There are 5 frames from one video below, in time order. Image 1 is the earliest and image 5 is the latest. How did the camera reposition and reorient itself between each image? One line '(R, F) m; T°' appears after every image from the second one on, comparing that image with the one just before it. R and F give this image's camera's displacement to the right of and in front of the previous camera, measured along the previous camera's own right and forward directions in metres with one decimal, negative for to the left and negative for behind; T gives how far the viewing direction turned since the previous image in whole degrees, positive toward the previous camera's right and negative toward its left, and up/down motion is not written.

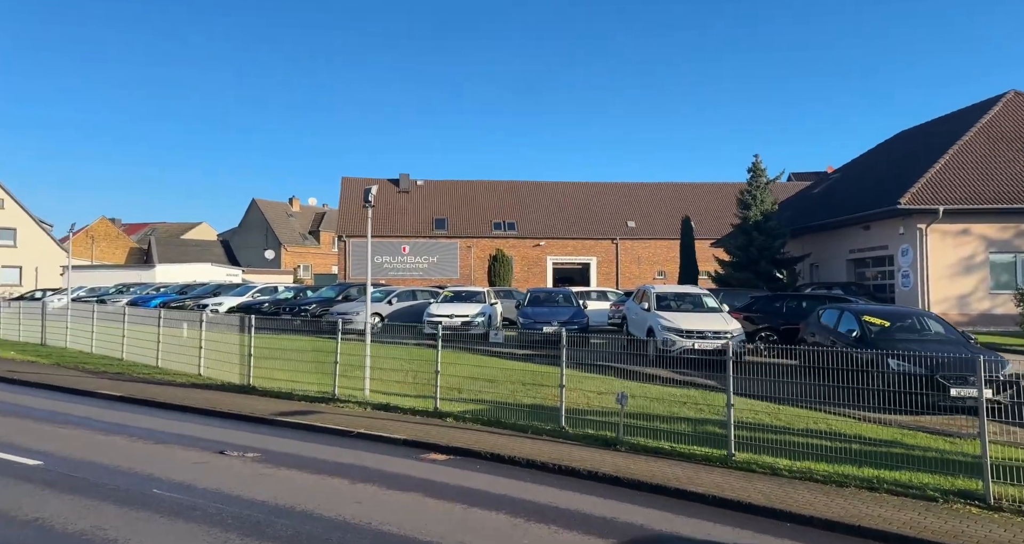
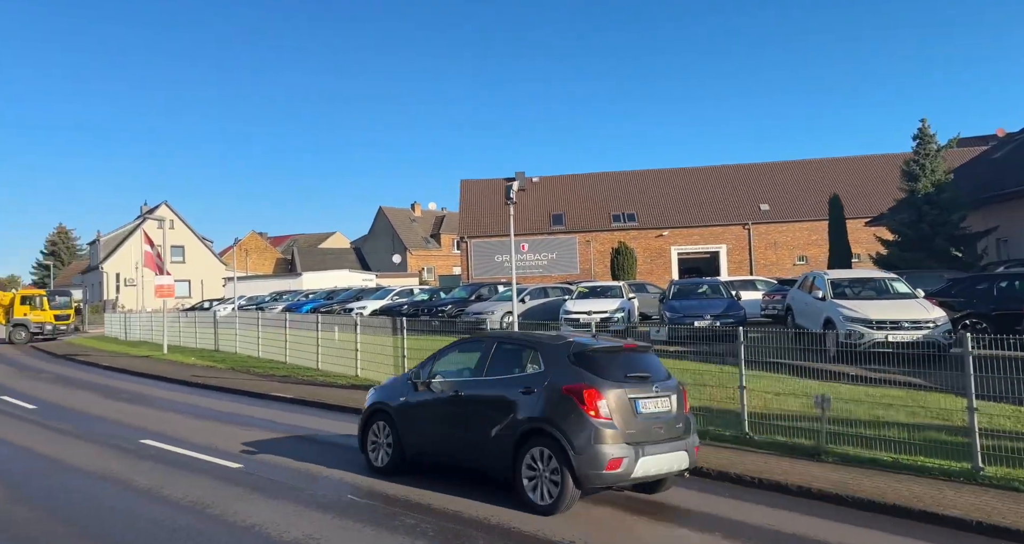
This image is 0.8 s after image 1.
(-0.2, +0.1) m; -11°
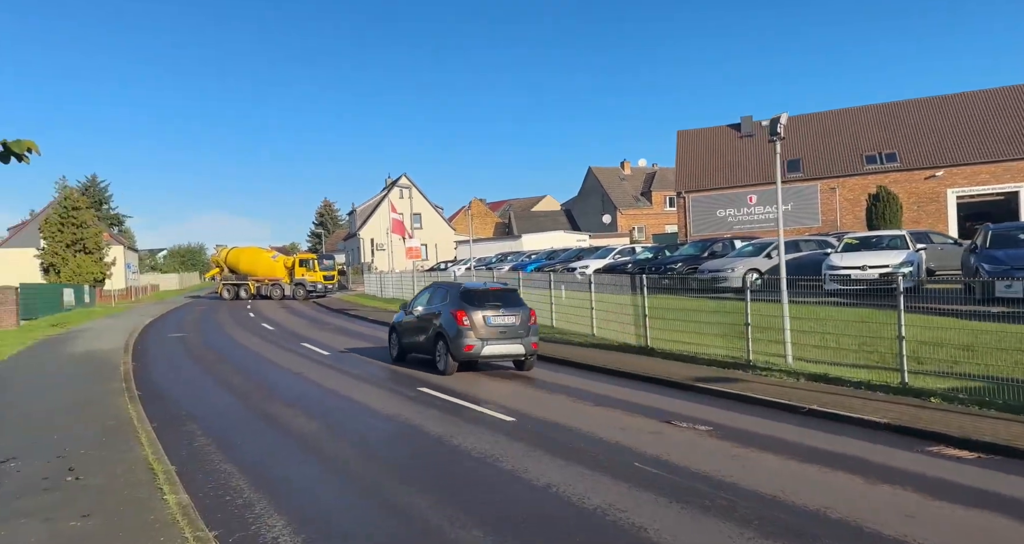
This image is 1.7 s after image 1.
(-0.4, +0.3) m; -18°
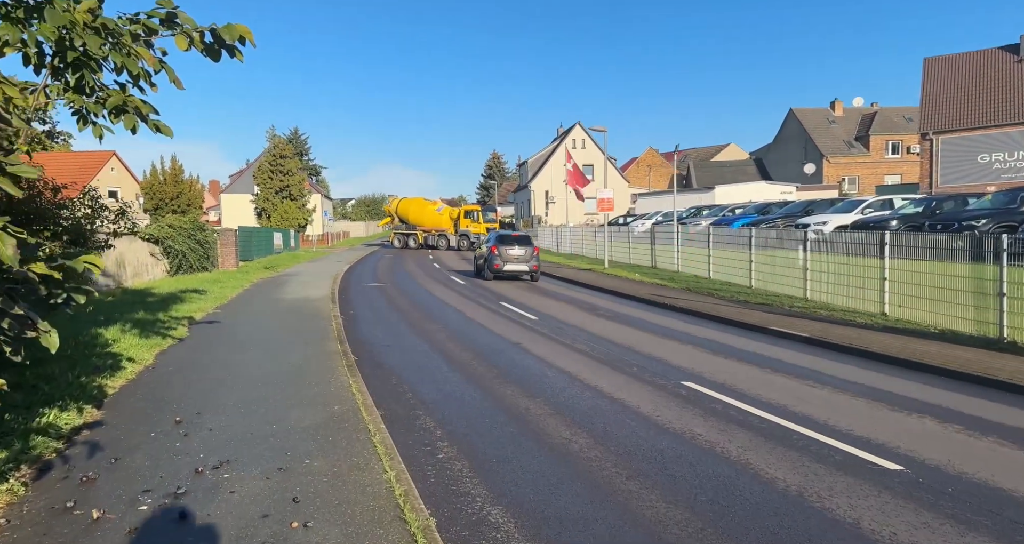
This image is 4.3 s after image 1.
(-1.5, +2.3) m; -14°
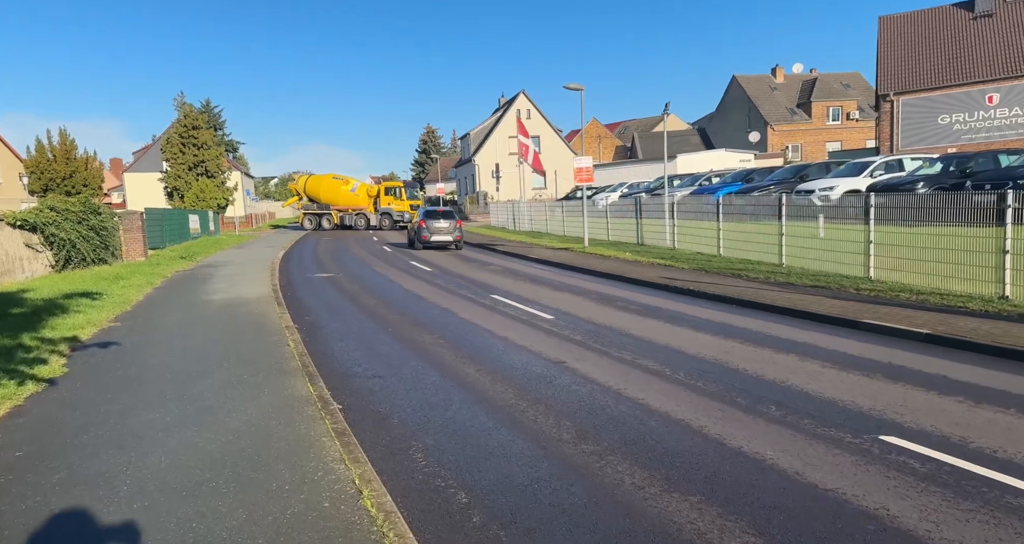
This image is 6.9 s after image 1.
(-1.2, +3.5) m; +6°
